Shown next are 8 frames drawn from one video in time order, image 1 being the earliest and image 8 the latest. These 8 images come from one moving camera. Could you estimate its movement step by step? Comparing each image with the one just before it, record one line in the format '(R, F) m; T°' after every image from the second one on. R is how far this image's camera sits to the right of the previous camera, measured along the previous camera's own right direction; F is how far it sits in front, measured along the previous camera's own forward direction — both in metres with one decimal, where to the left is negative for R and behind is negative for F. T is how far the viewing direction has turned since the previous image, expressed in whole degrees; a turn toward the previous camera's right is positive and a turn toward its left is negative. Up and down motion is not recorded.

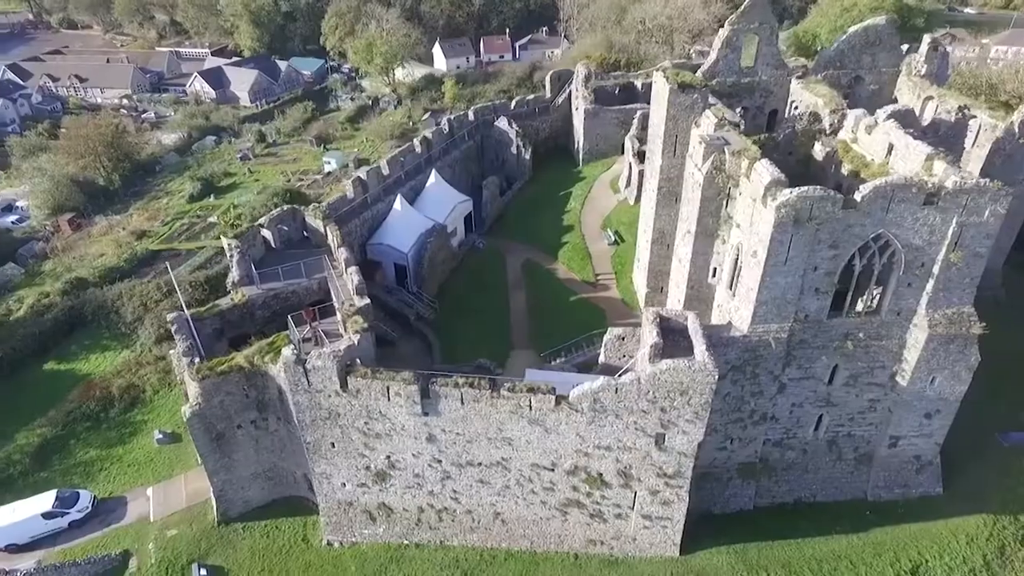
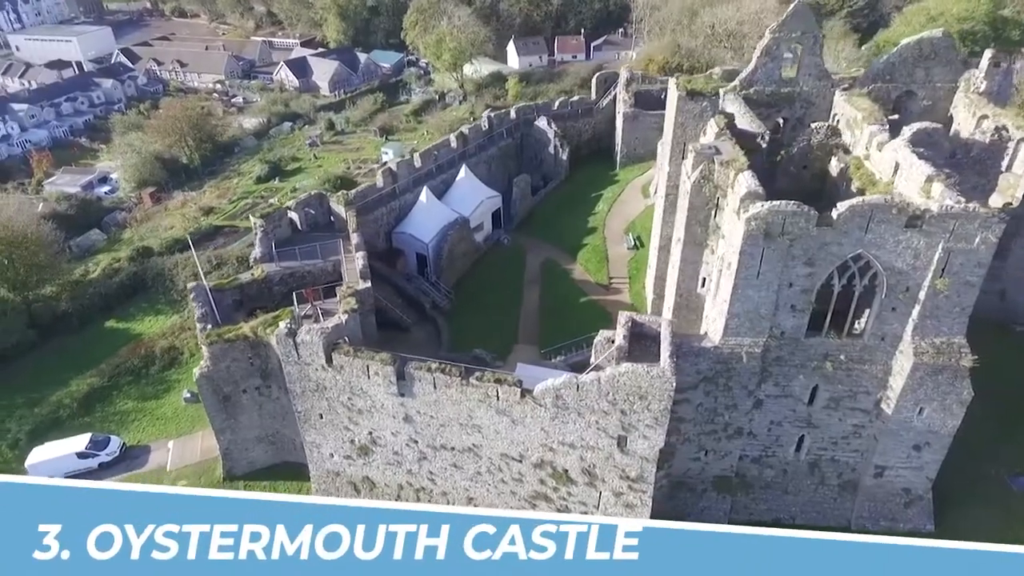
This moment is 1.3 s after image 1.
(+2.9, -0.5) m; -7°
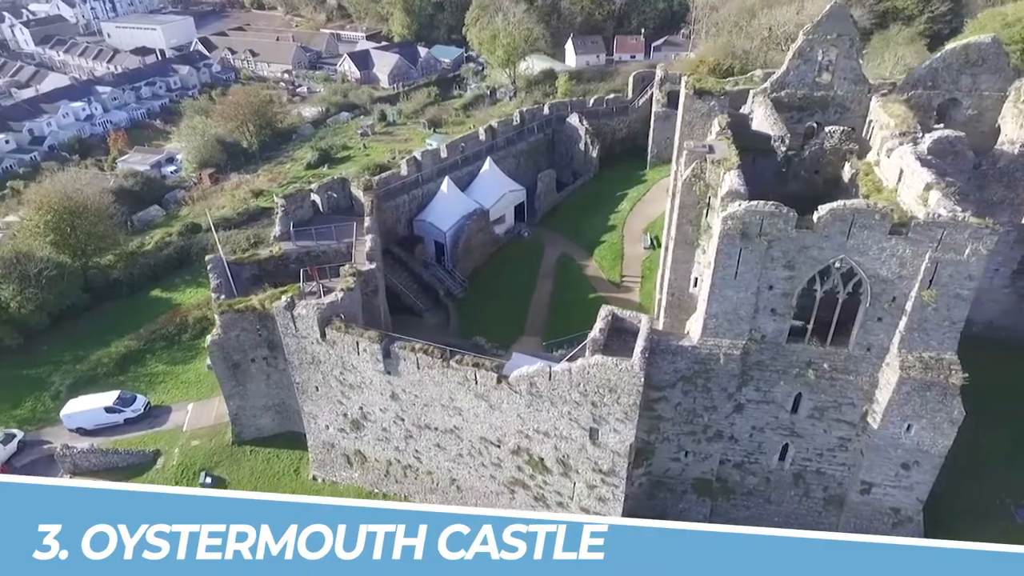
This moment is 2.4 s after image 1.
(+2.3, -0.3) m; -5°
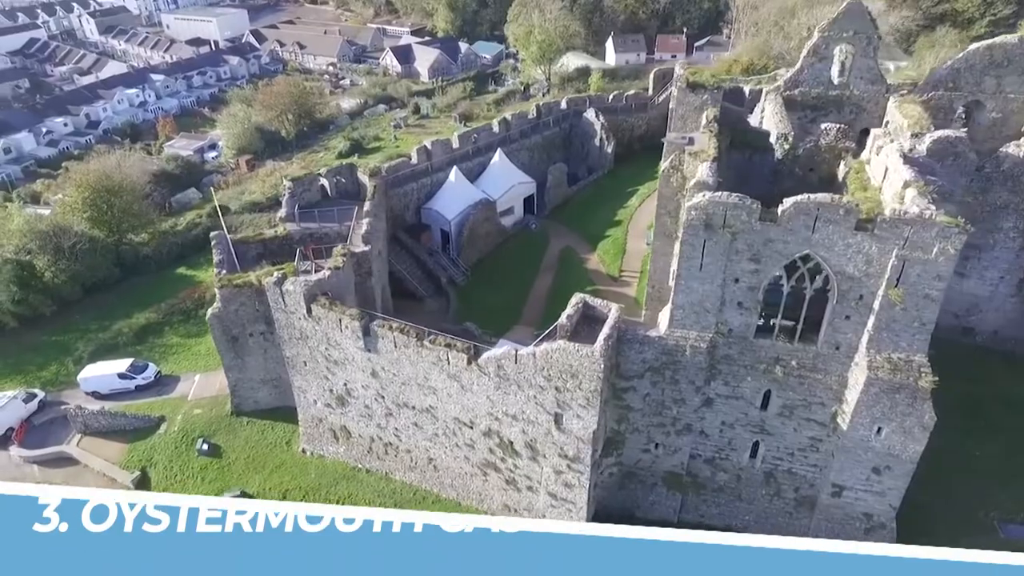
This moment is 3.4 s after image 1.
(+2.1, -0.3) m; -4°
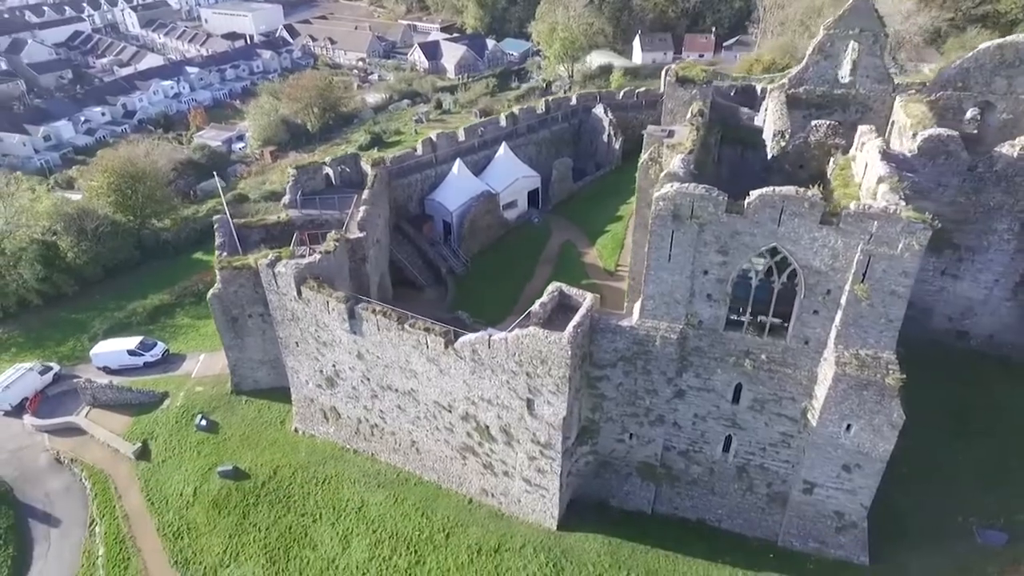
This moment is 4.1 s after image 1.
(+1.6, -0.3) m; -3°
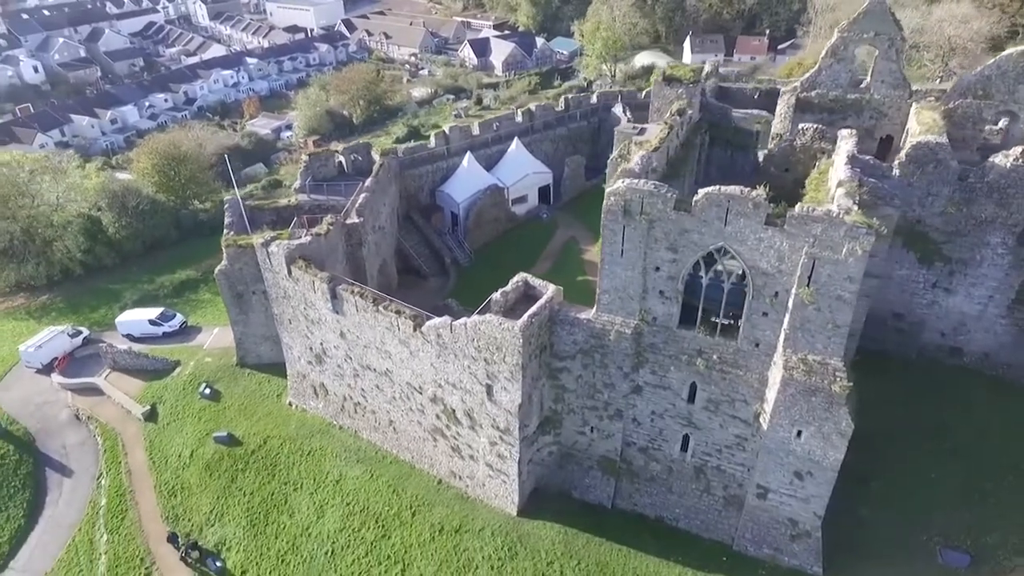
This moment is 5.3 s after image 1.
(+2.7, -0.4) m; -5°
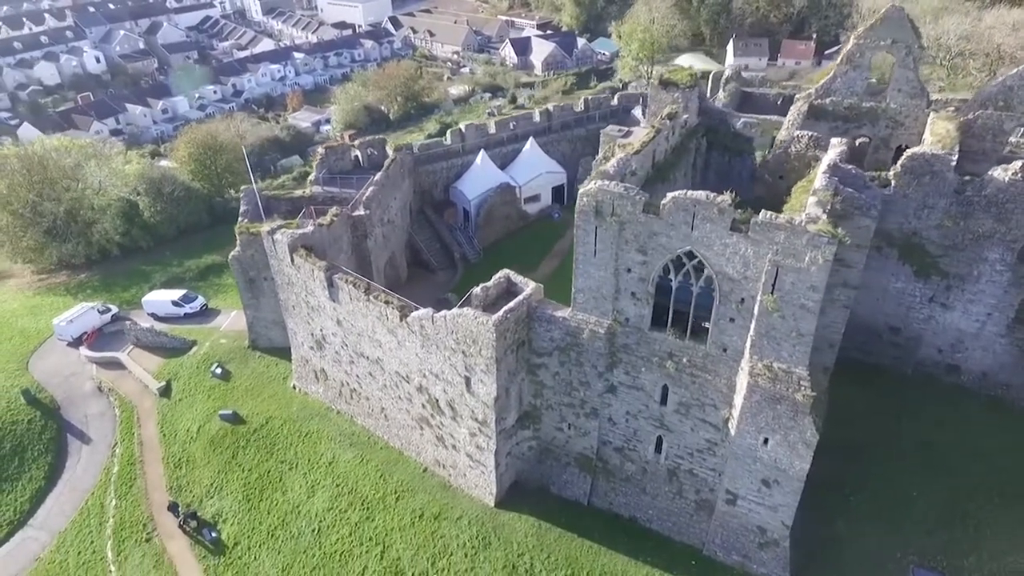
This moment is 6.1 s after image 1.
(+1.9, -0.4) m; -4°
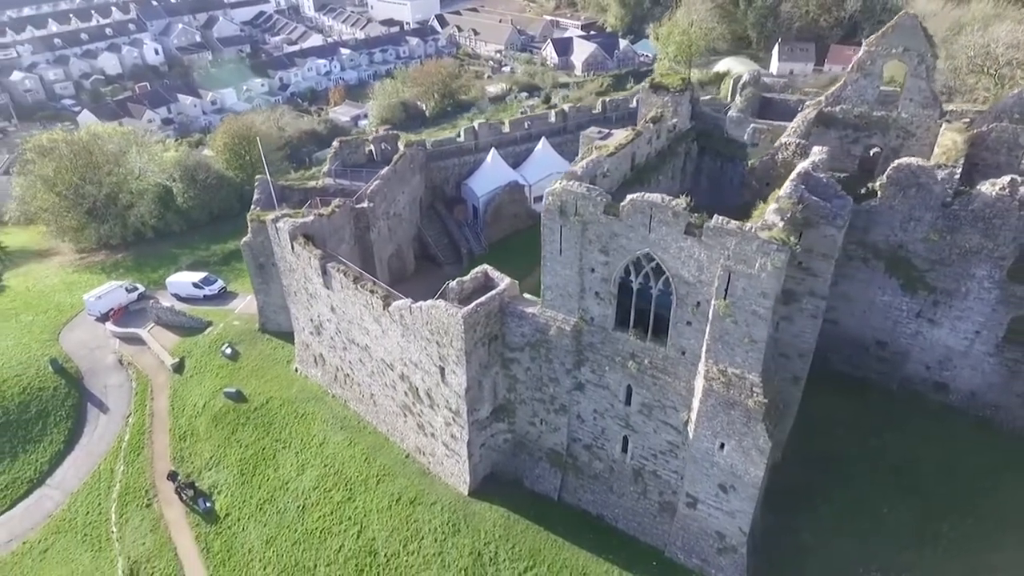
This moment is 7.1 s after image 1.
(+2.2, -0.4) m; -4°
